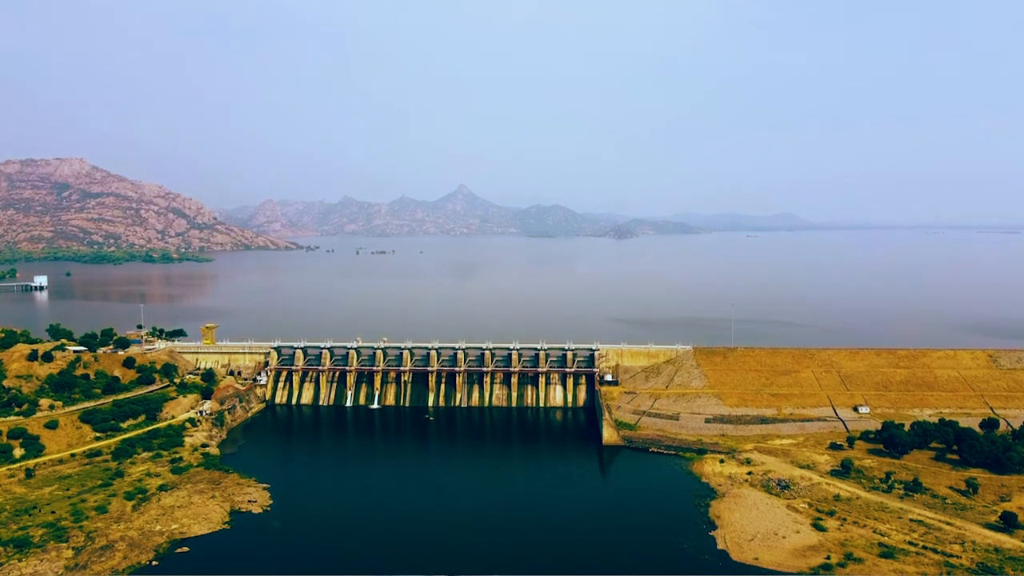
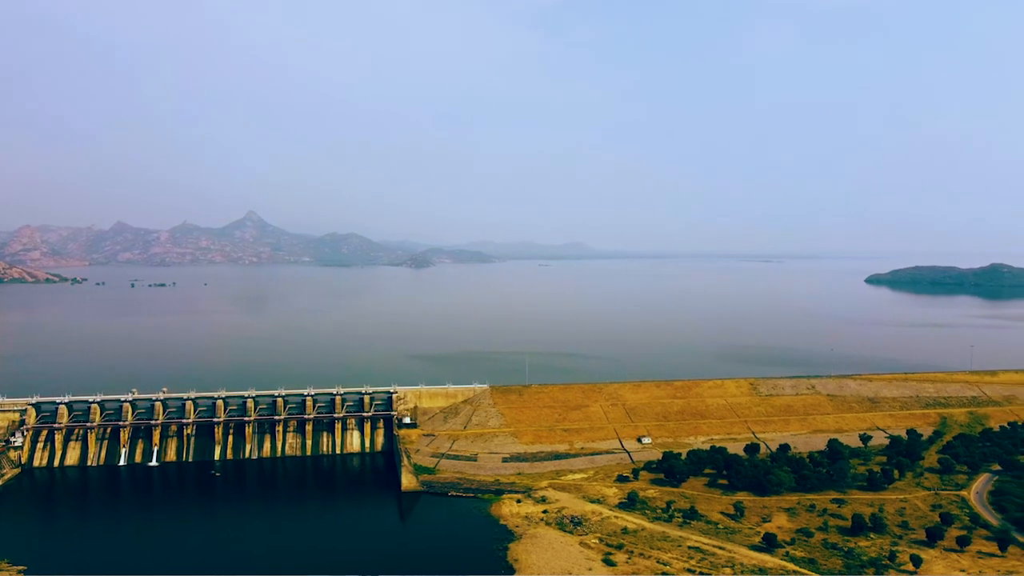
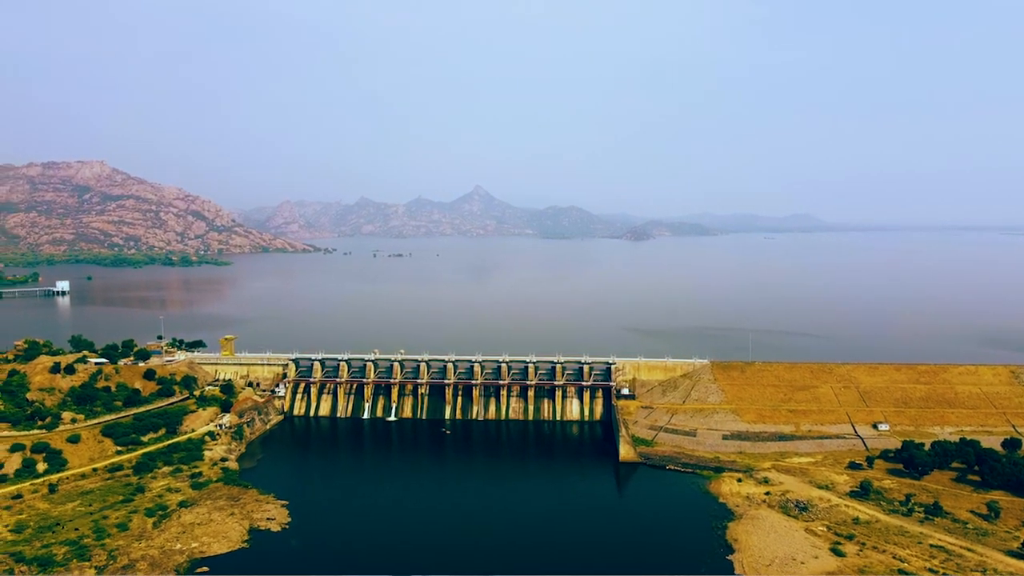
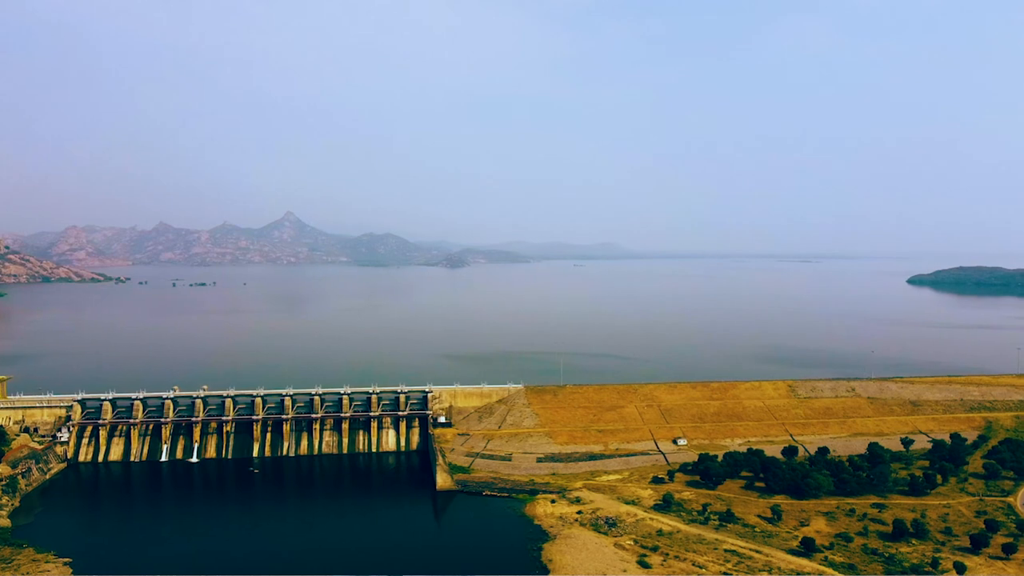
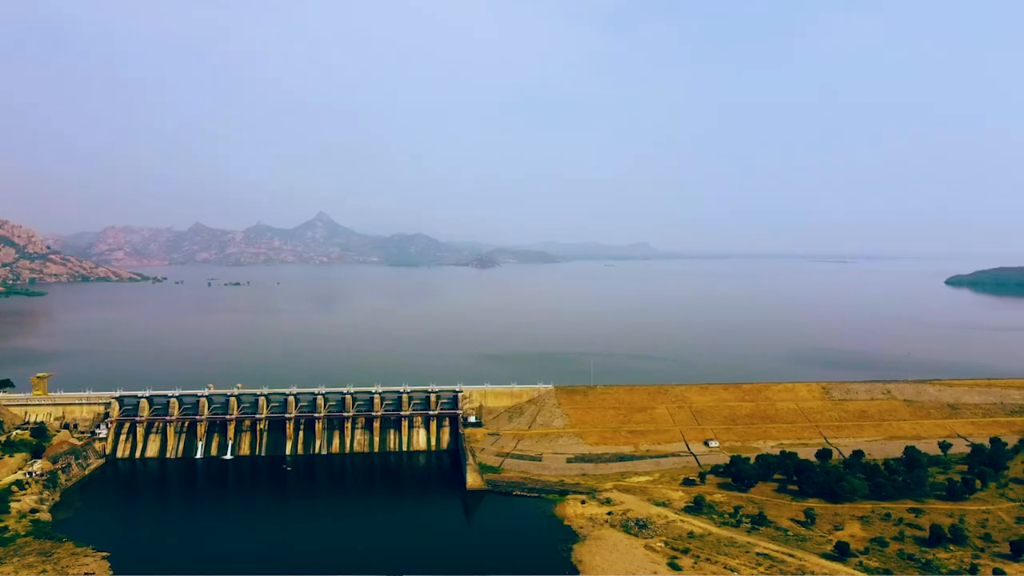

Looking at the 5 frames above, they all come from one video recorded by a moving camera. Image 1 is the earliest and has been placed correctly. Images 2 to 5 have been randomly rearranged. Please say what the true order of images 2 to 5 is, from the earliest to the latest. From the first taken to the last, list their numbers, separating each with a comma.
3, 5, 4, 2
